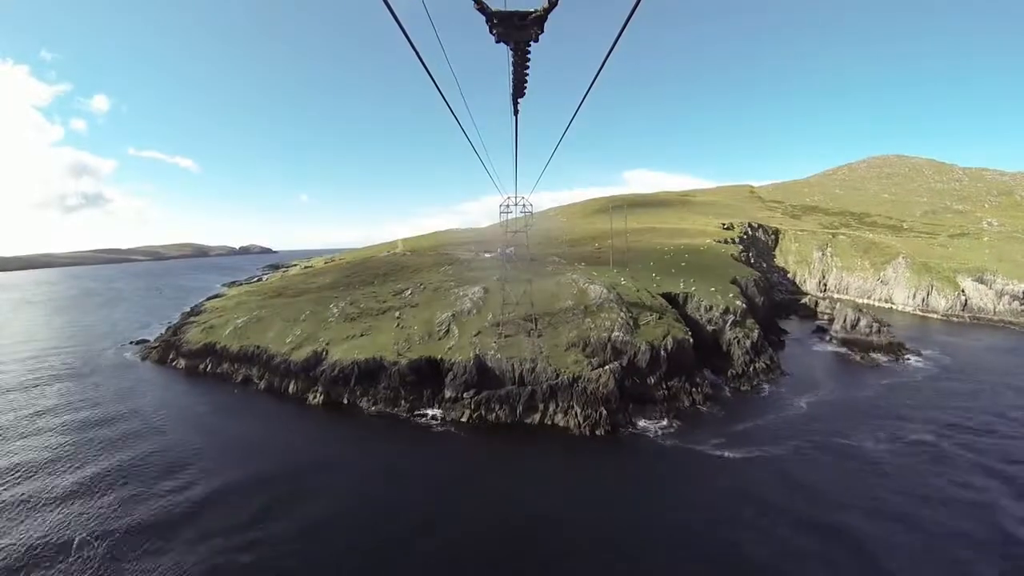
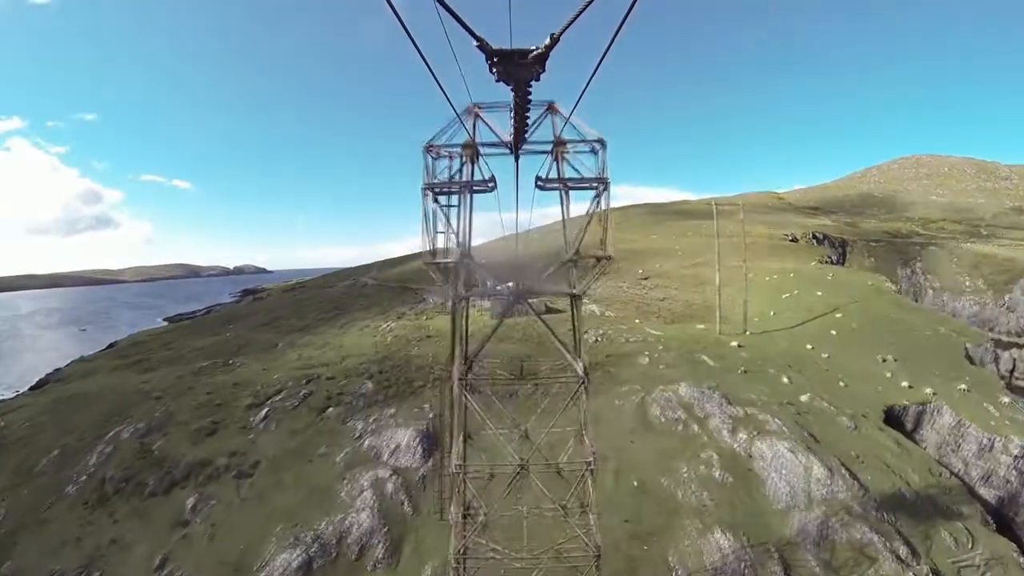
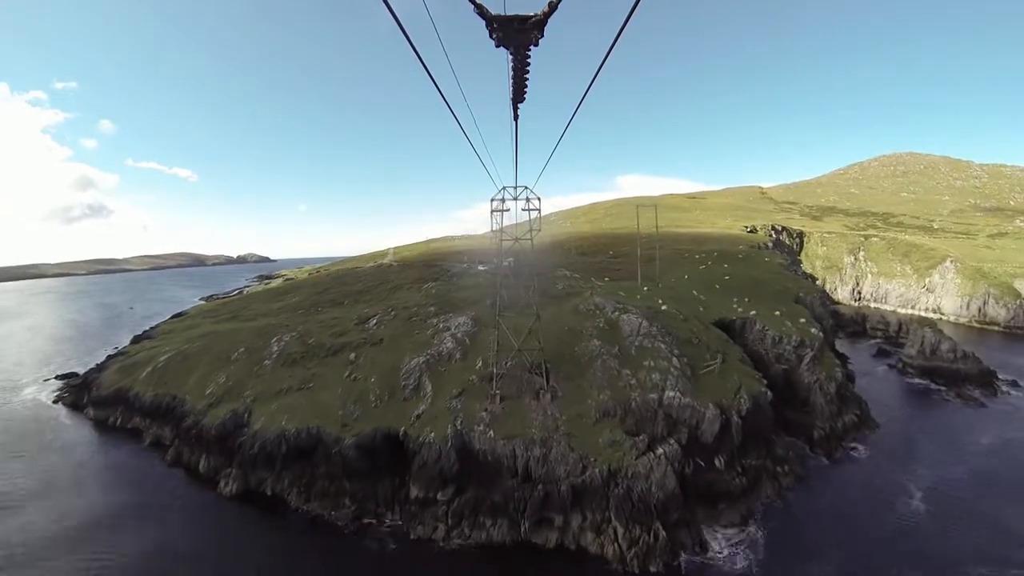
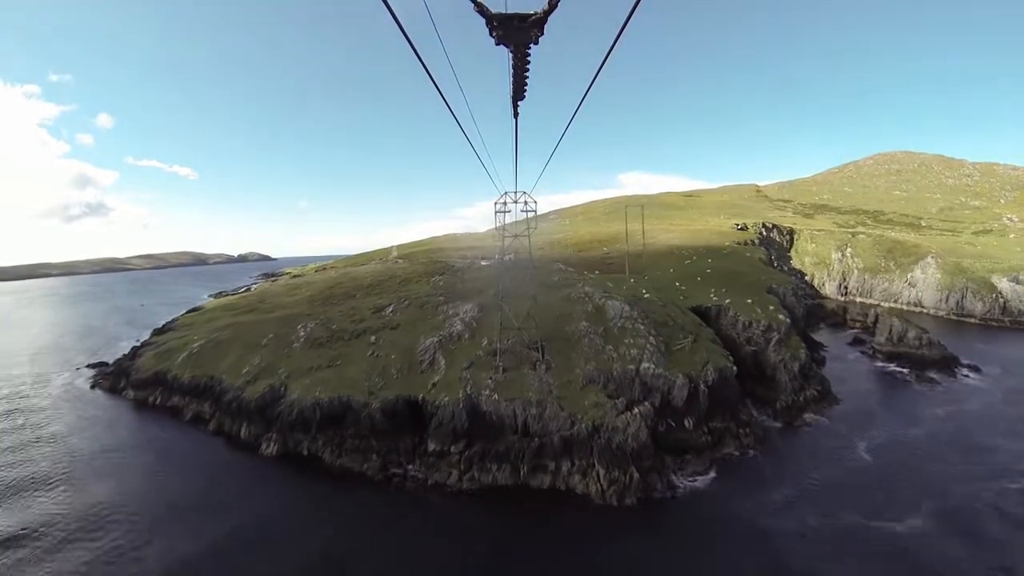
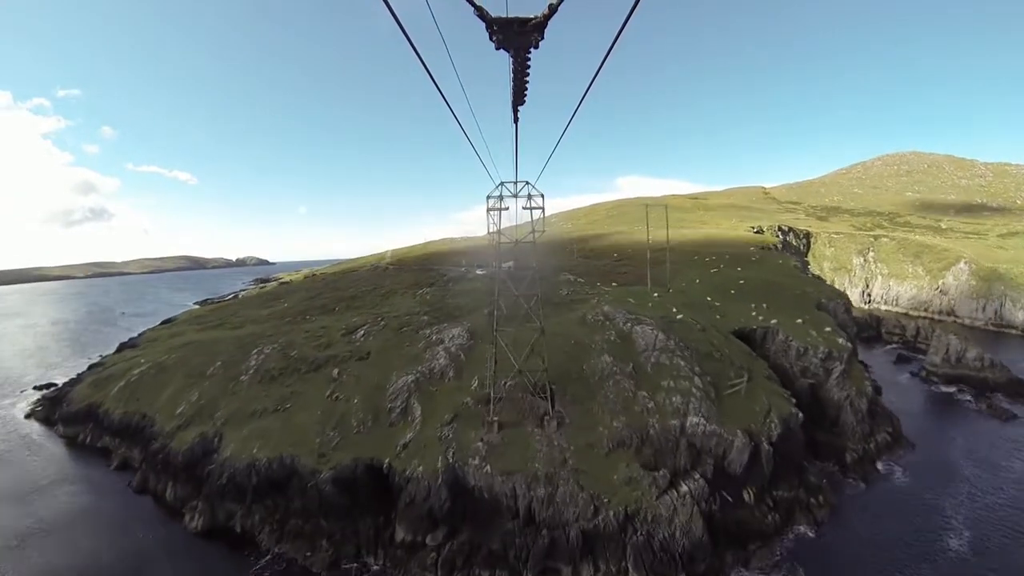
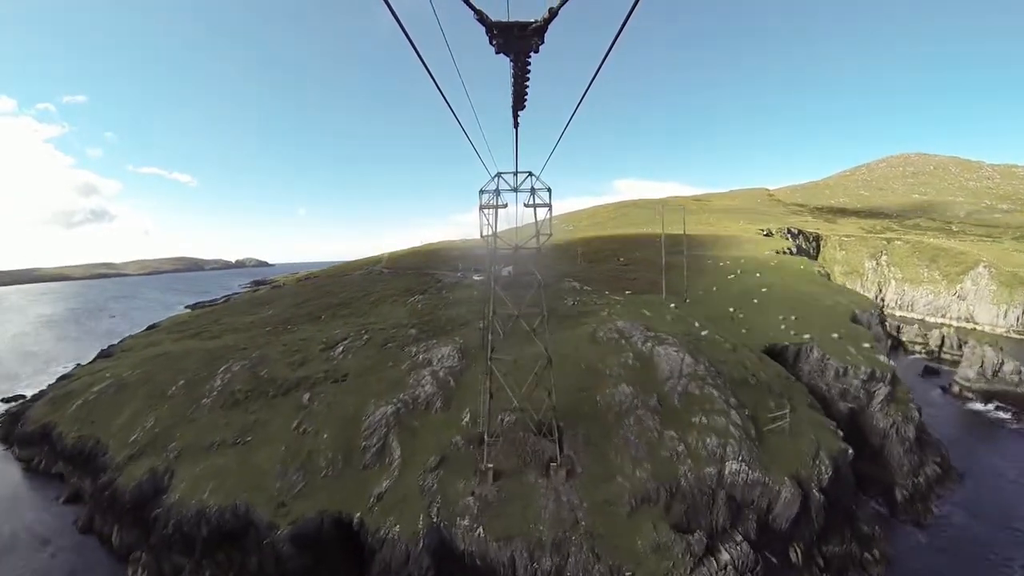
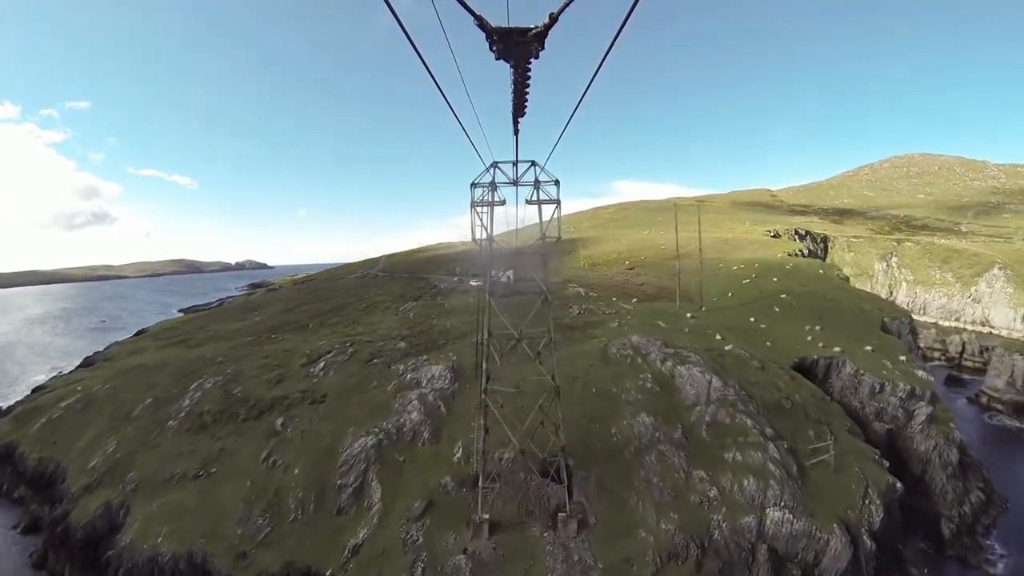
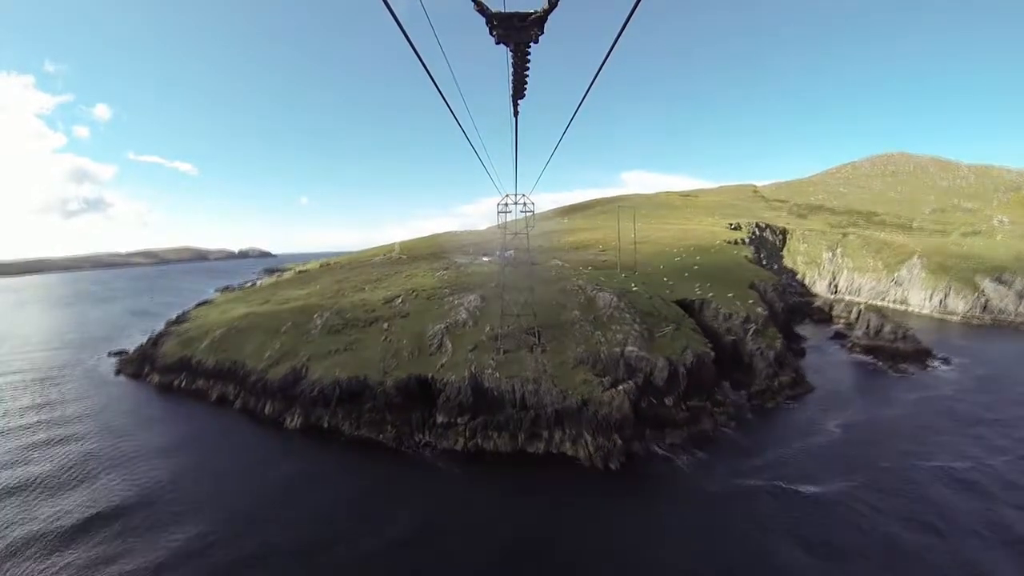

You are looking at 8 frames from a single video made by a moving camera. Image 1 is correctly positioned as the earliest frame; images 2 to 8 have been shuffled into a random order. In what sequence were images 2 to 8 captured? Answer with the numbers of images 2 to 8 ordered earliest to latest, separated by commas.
8, 4, 3, 5, 6, 7, 2
